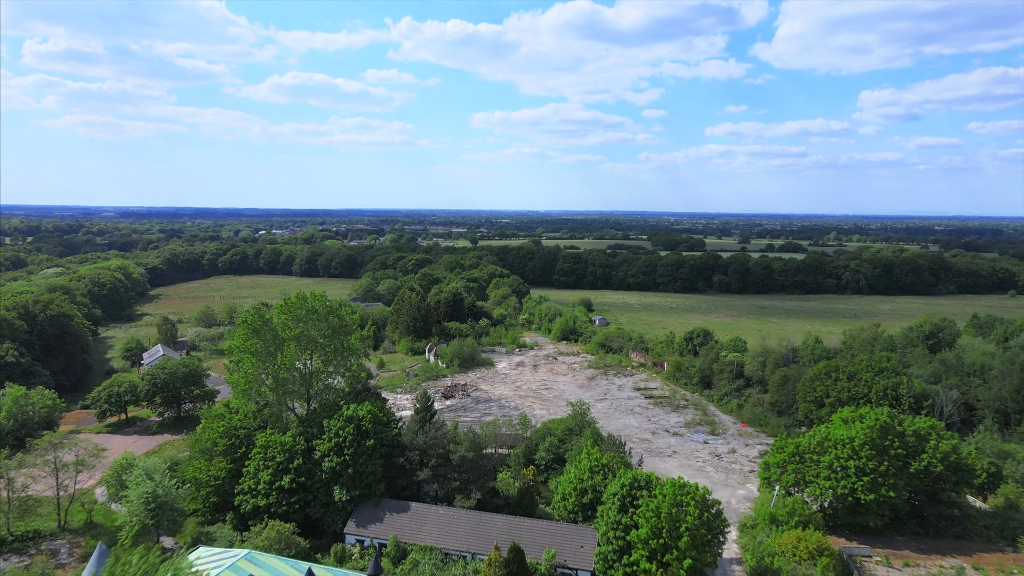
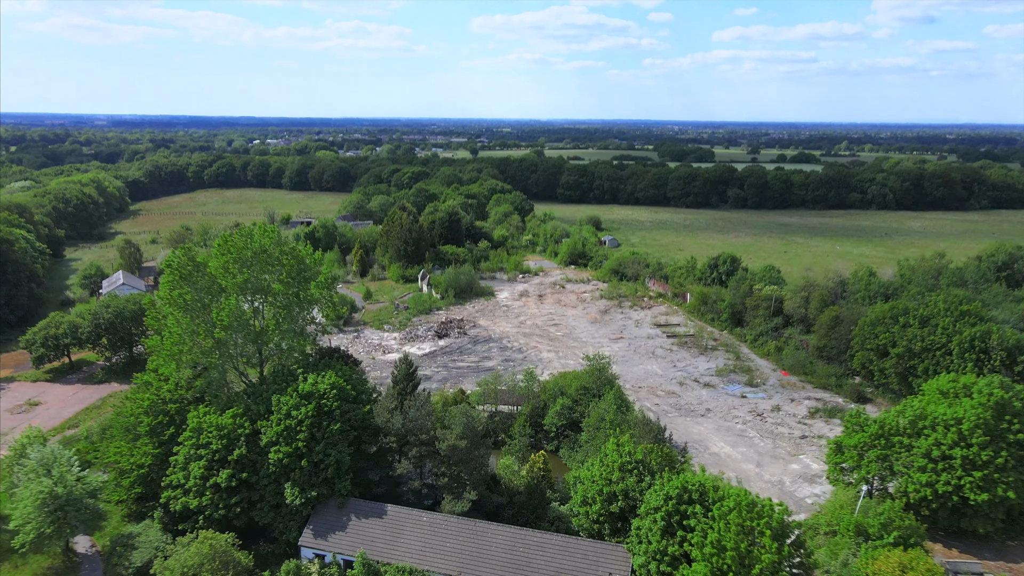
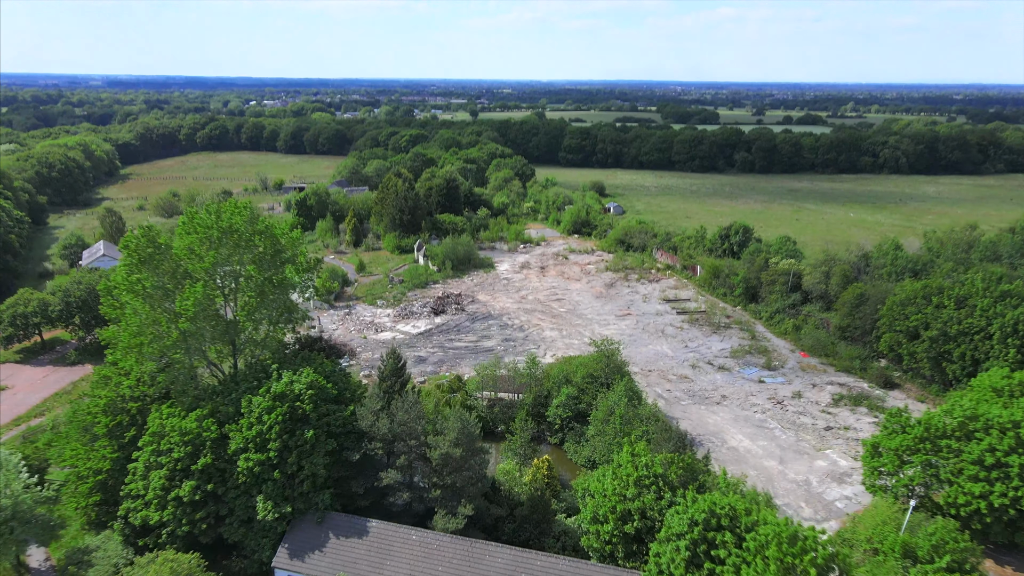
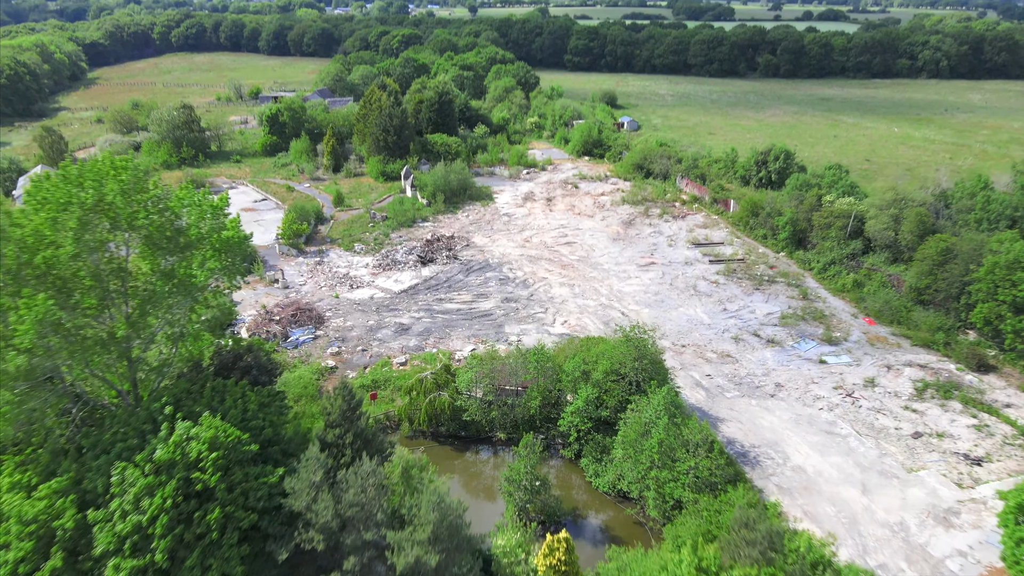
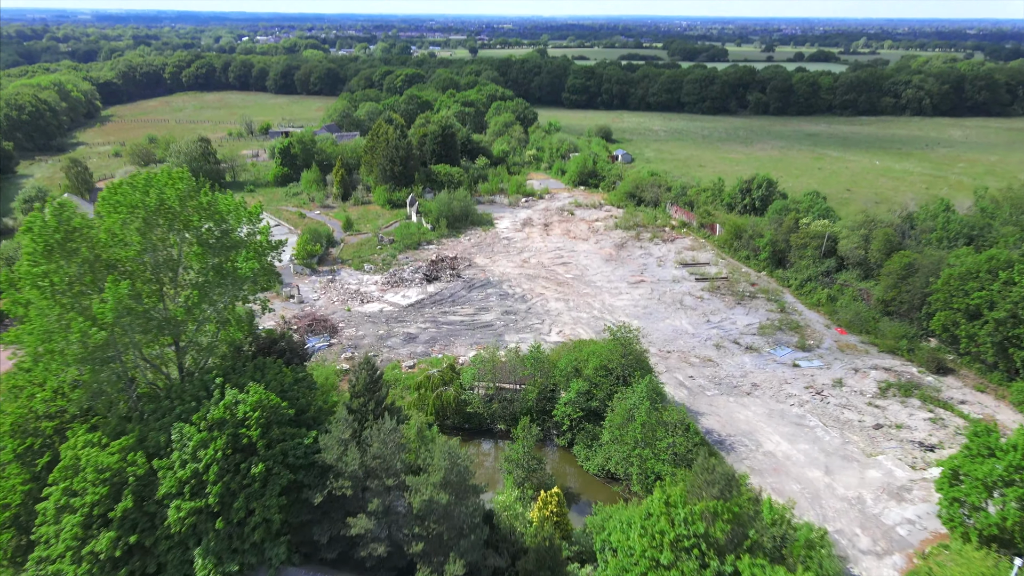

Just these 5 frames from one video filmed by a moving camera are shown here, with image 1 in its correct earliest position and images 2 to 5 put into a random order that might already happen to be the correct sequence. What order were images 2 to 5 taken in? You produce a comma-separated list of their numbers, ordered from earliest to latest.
2, 3, 5, 4
